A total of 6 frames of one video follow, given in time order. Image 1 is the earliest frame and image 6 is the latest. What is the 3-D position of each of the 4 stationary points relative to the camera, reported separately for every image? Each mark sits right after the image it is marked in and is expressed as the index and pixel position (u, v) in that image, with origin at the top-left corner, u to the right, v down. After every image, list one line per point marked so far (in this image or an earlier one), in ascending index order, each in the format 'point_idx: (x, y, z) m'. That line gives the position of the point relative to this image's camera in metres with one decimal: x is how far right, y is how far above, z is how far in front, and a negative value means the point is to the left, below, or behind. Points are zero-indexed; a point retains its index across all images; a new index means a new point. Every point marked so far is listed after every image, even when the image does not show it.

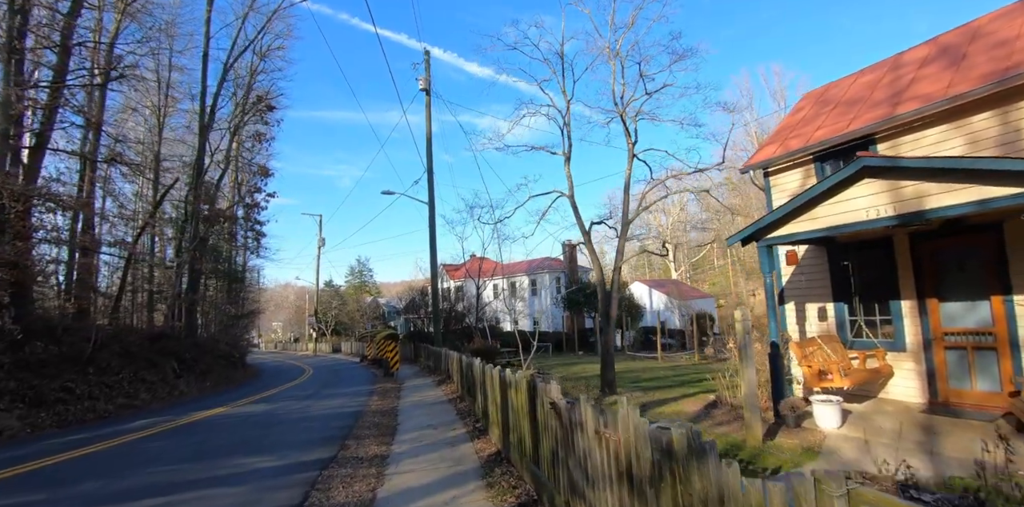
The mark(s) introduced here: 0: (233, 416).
0: (-6.1, -3.5, +11.5) m
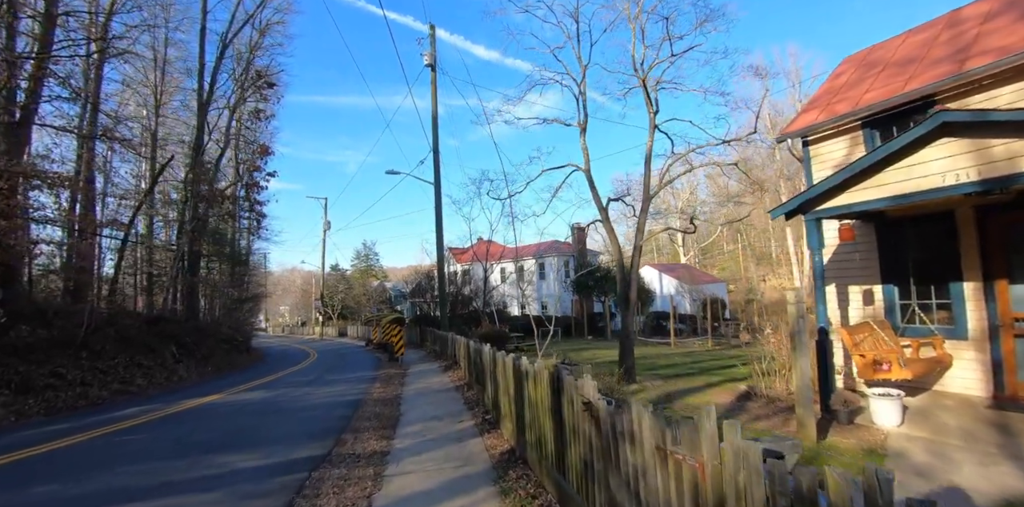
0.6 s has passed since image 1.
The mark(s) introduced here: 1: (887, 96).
0: (-5.8, -3.1, +10.8) m
1: (+5.9, +2.5, +8.3) m
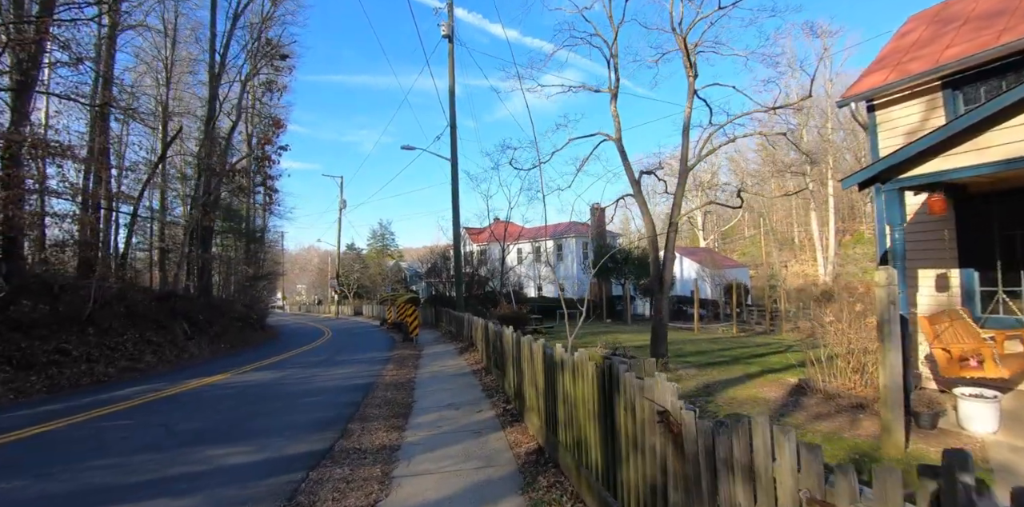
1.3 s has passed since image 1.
0: (-5.4, -2.5, +10.2) m
1: (+6.3, +2.8, +7.2) m
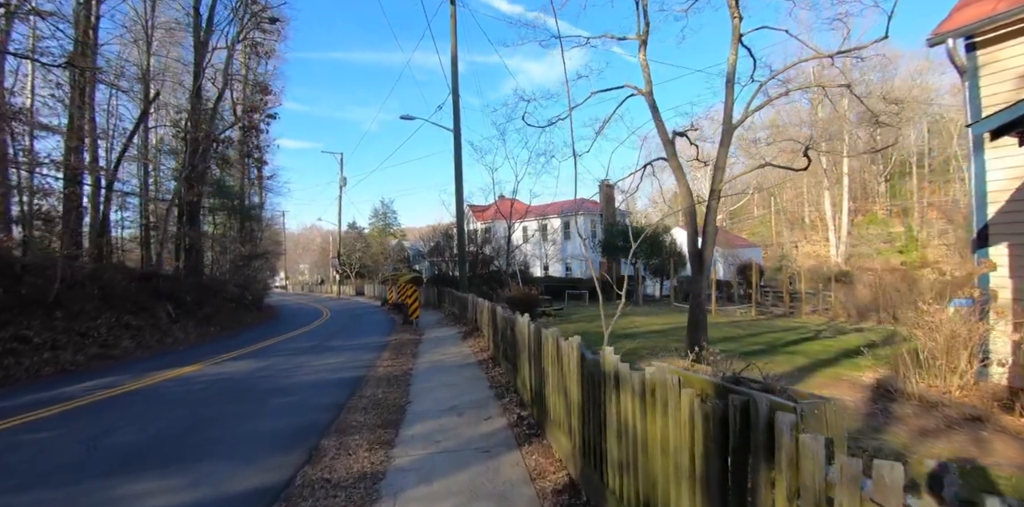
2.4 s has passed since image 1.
0: (-5.2, -2.1, +8.8) m
1: (+6.5, +3.1, +5.6) m
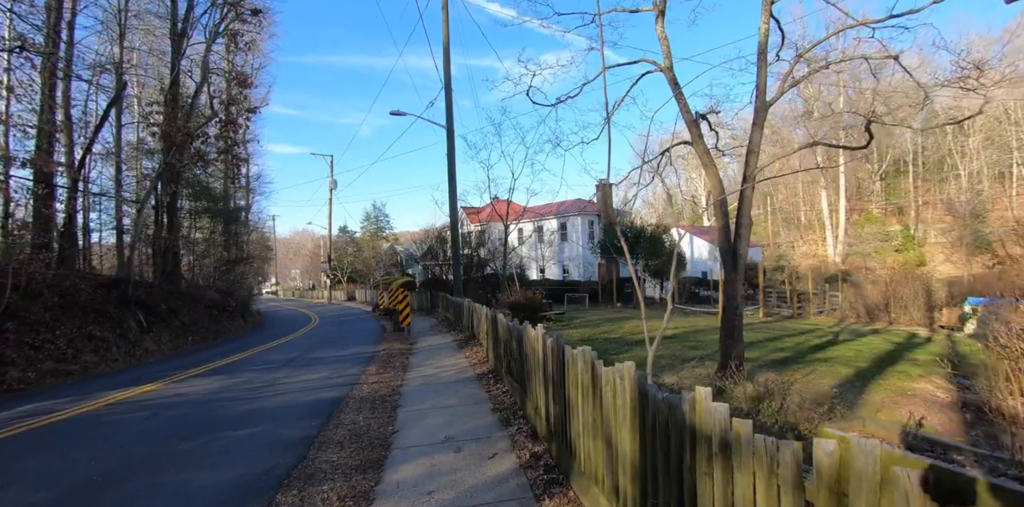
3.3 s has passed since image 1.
0: (-5.1, -2.1, +7.6) m
1: (+6.5, +3.2, +4.5) m
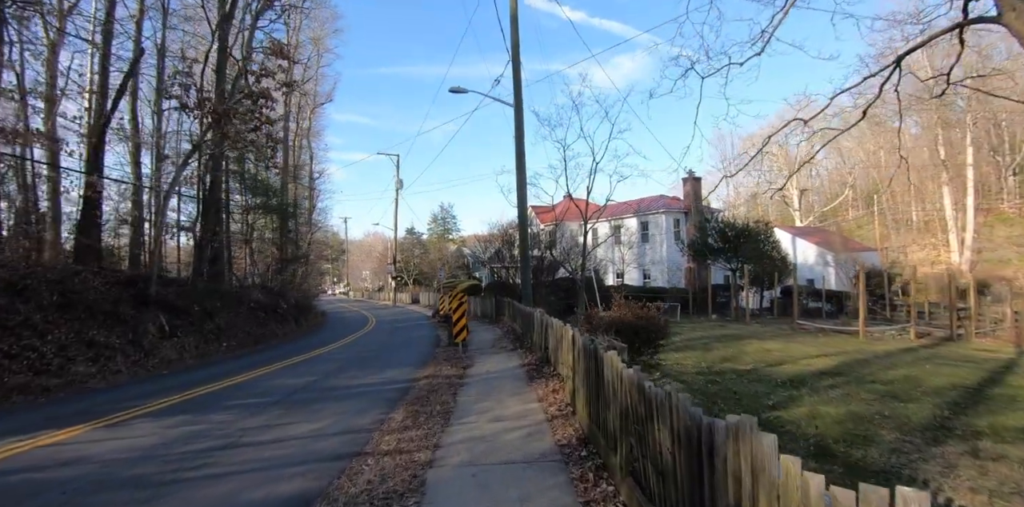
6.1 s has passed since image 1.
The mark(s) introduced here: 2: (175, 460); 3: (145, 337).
0: (-4.2, -1.9, +4.6) m
1: (+7.0, +3.3, +0.1) m
2: (-3.2, -1.9, +5.0) m
3: (-9.4, -2.1, +13.4) m
